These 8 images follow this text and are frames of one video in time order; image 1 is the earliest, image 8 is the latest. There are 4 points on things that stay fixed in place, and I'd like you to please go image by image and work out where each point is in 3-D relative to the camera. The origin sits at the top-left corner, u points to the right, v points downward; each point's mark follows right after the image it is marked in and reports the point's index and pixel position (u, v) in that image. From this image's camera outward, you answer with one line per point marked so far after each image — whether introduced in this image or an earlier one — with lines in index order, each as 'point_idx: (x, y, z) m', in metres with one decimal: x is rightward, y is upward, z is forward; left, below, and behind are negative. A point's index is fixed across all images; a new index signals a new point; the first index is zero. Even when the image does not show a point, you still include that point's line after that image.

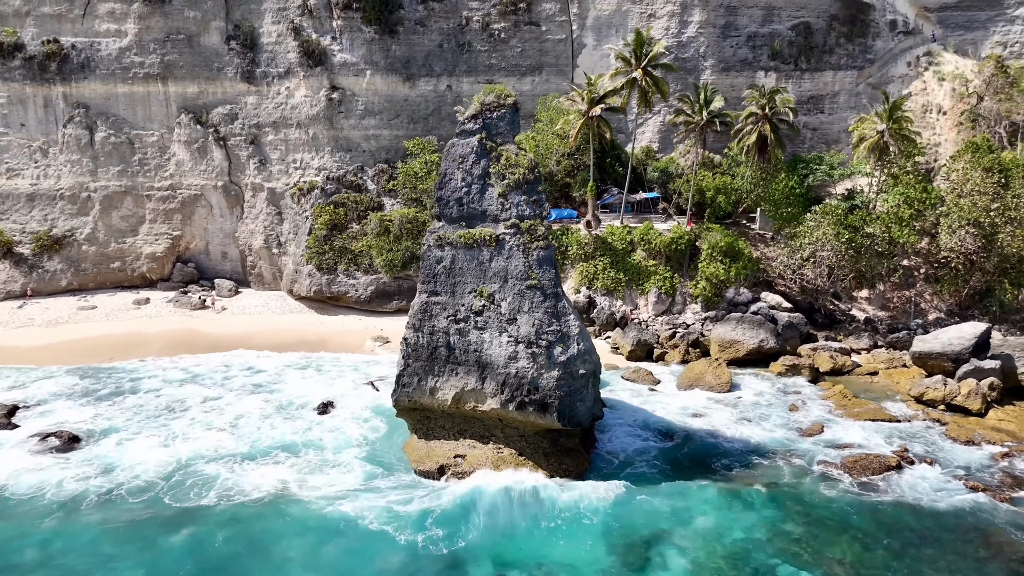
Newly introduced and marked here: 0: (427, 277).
0: (-1.8, +0.3, +16.5) m
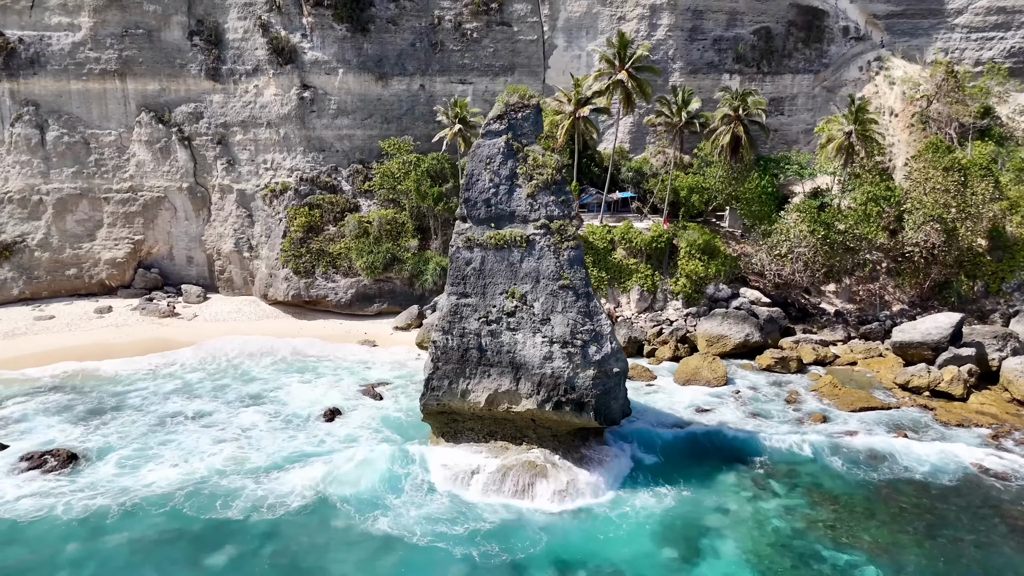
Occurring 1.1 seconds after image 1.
0: (-1.2, +0.2, +16.3) m
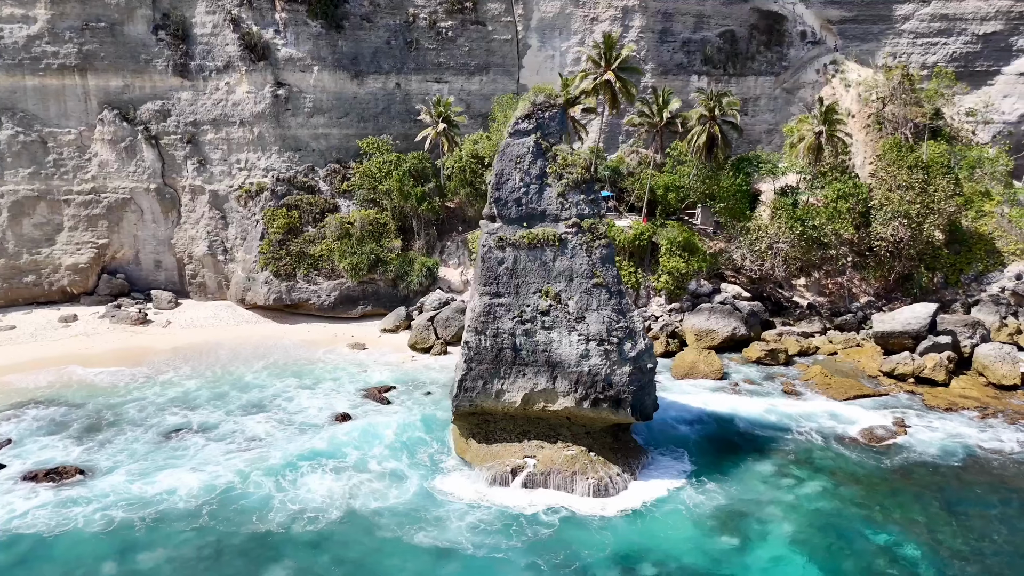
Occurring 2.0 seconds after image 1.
0: (-0.5, +0.2, +16.2) m
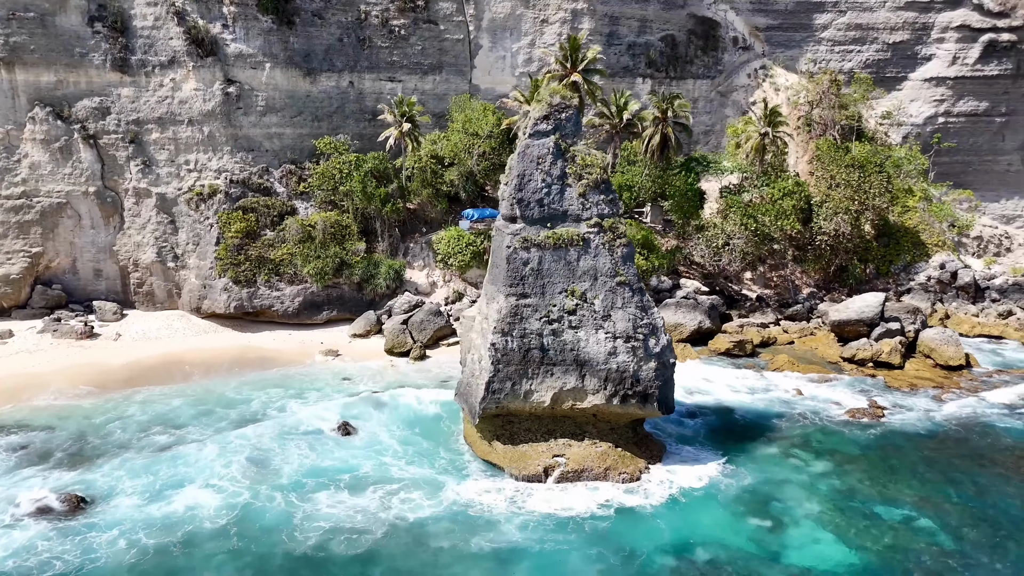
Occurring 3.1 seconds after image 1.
0: (+0.1, +0.2, +16.2) m
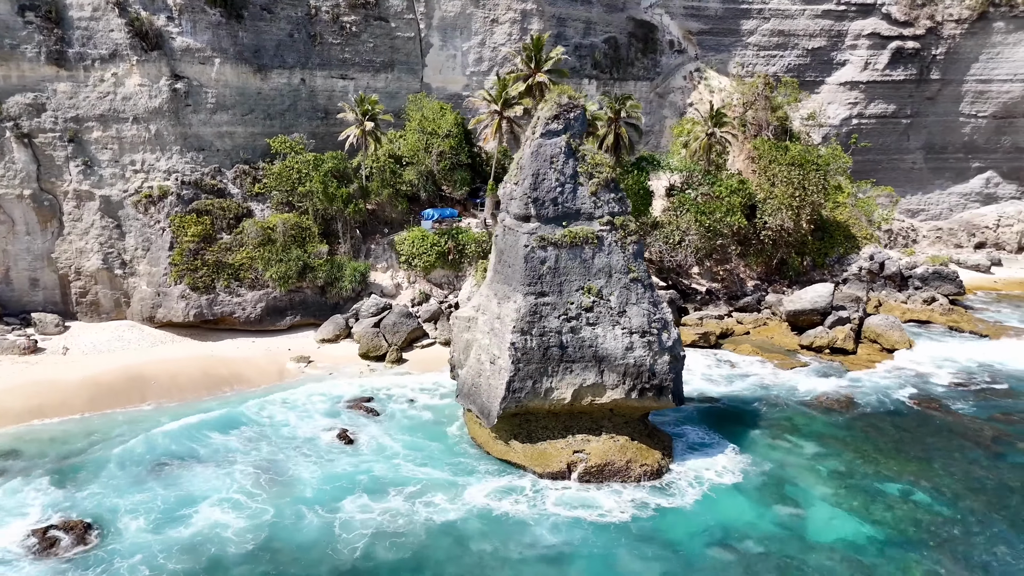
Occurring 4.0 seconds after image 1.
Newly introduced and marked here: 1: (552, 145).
0: (+0.5, +0.2, +16.3) m
1: (+0.9, +3.2, +16.6) m
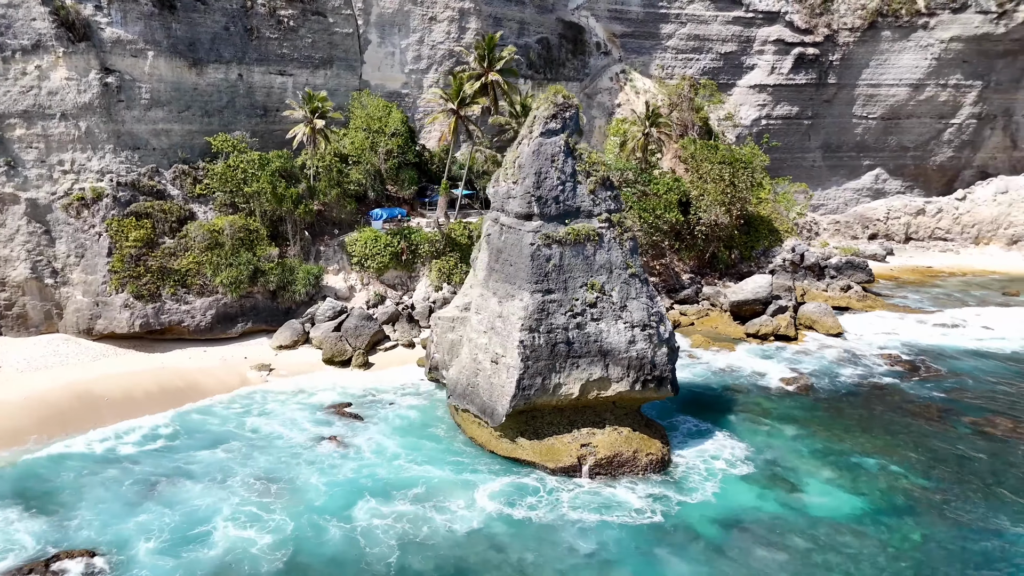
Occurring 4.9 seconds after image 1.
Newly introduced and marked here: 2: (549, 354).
0: (+0.6, +0.3, +16.4) m
1: (+0.9, +3.2, +16.8) m
2: (+0.8, -1.5, +16.4) m
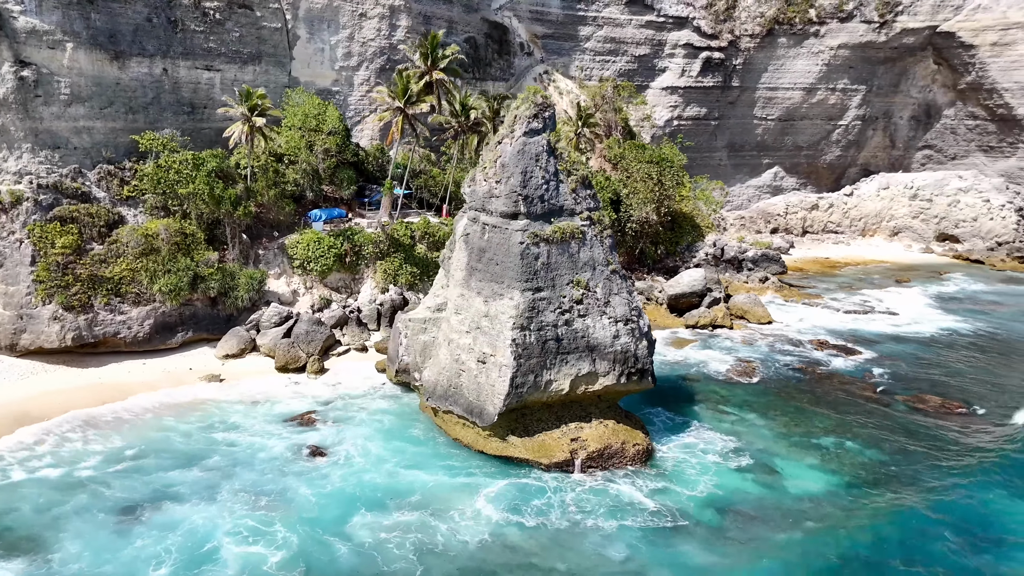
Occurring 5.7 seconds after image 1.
0: (+0.4, +0.3, +16.6) m
1: (+0.5, +3.3, +17.0) m
2: (+0.6, -1.4, +16.6) m
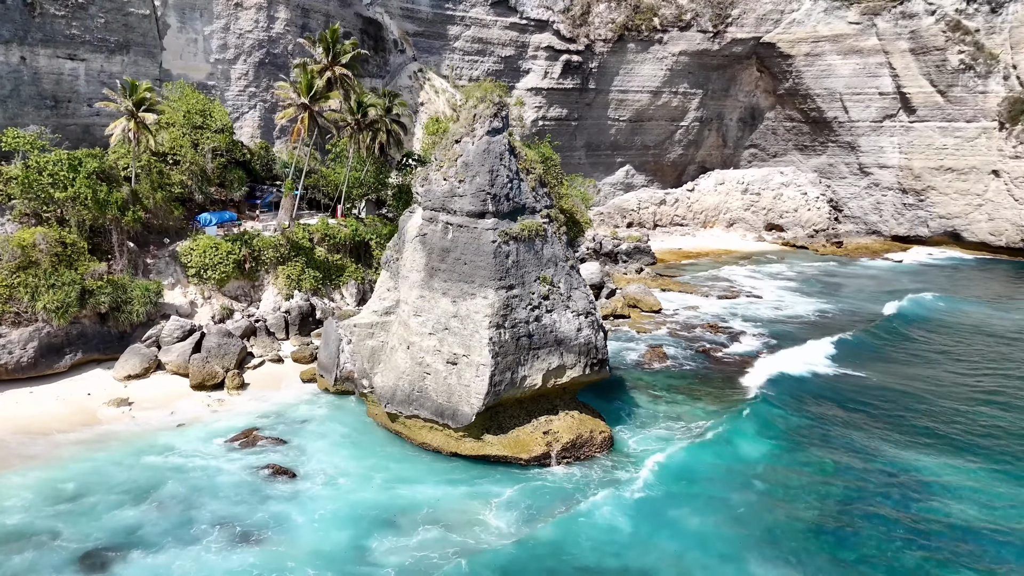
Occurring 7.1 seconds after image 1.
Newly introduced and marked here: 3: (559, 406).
0: (-0.3, +0.4, +16.7) m
1: (-0.3, +3.3, +17.1) m
2: (+0.1, -1.4, +16.8) m
3: (+1.1, -2.9, +18.1) m
